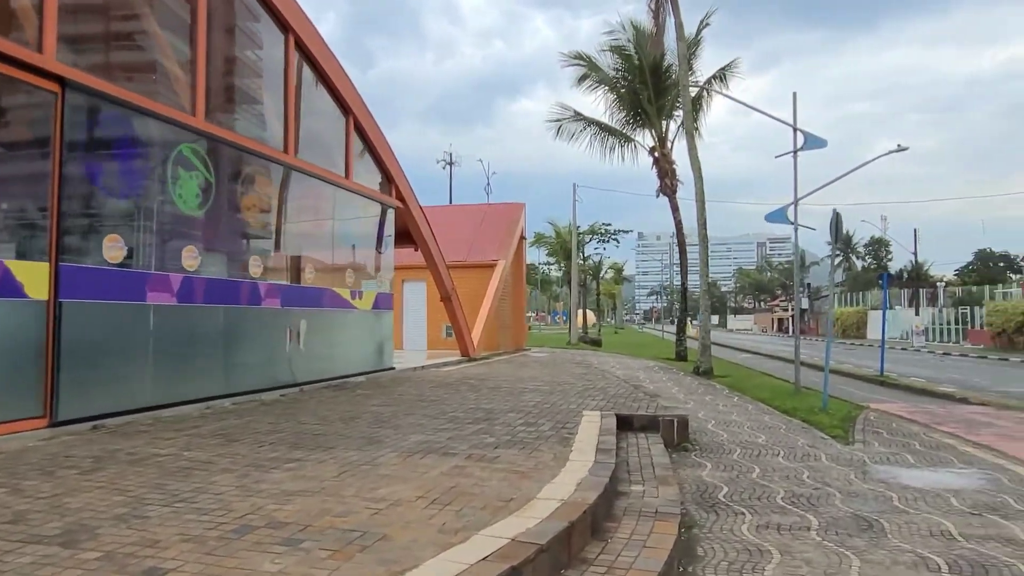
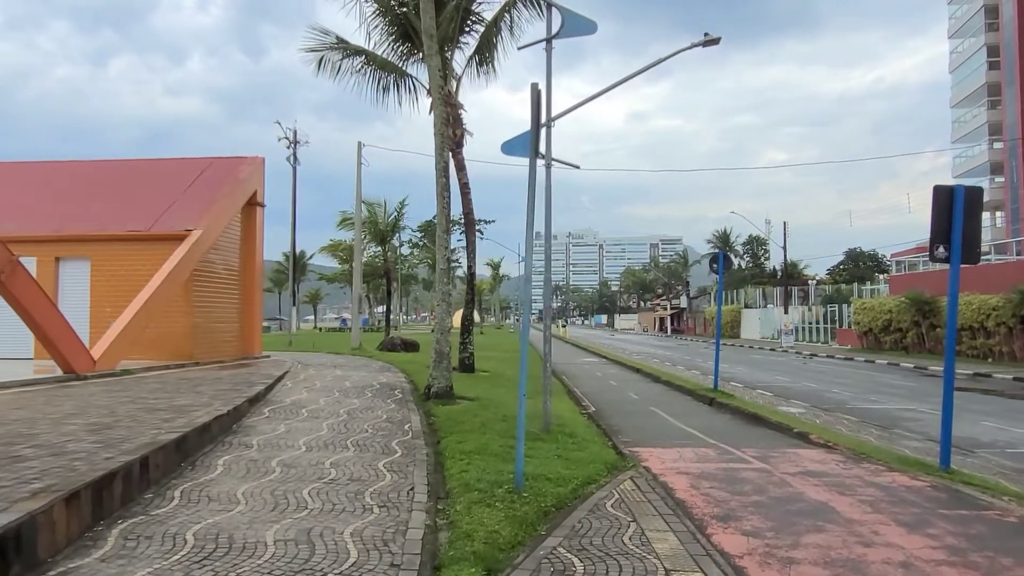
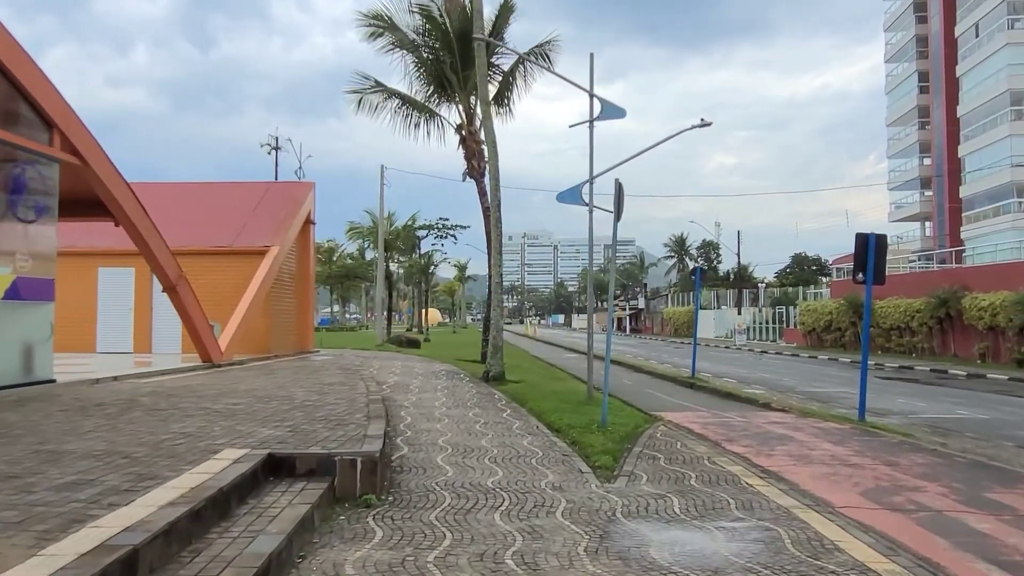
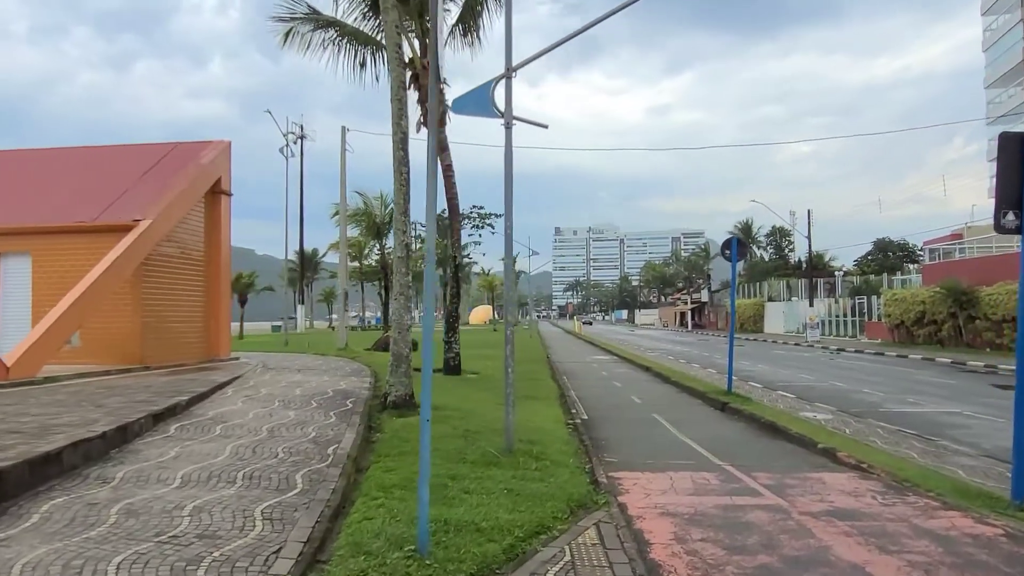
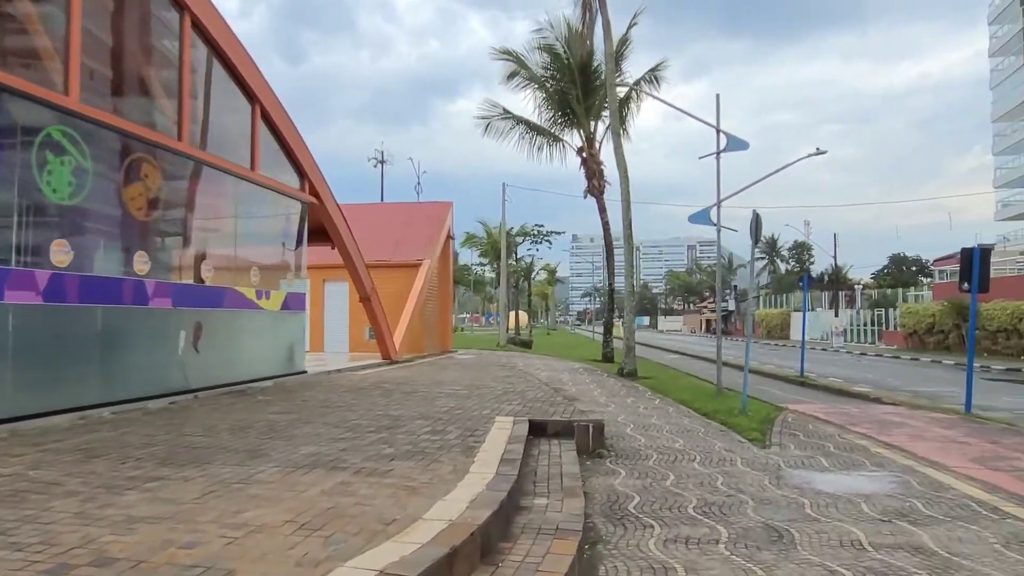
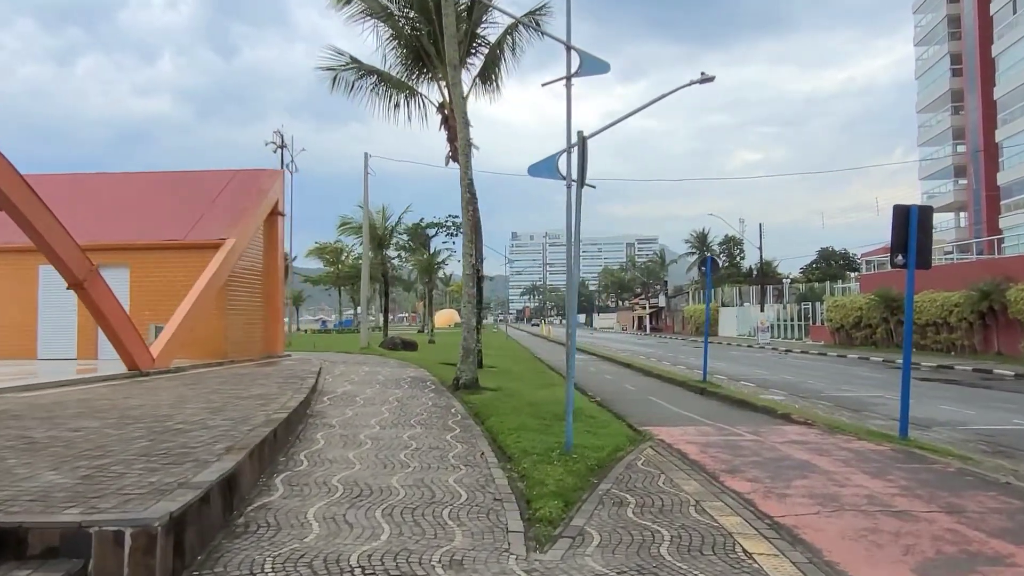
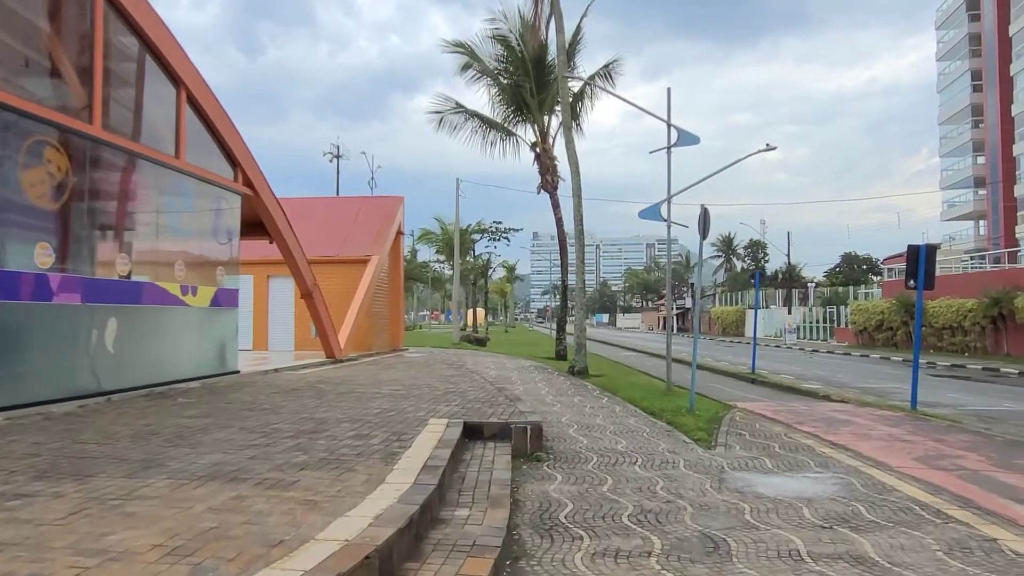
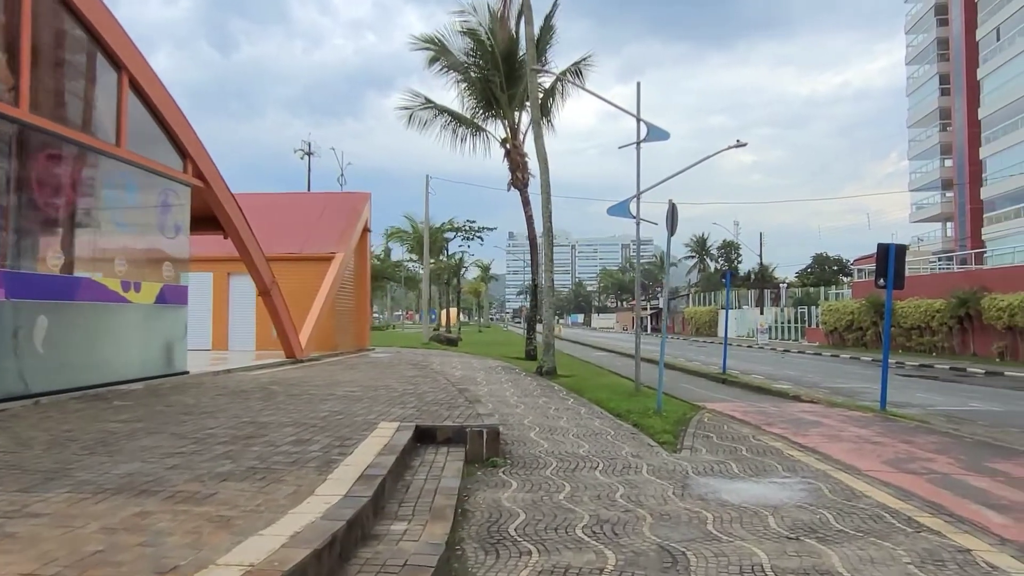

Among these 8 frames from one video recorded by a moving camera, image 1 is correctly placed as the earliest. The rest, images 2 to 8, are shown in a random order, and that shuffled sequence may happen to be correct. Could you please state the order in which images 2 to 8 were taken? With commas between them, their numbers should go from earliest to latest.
5, 7, 8, 3, 6, 2, 4
